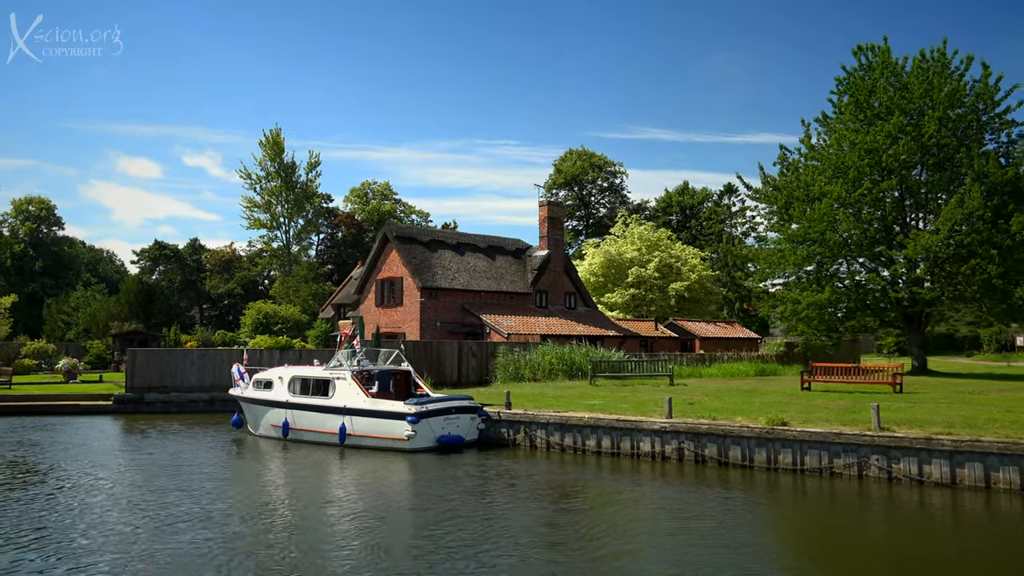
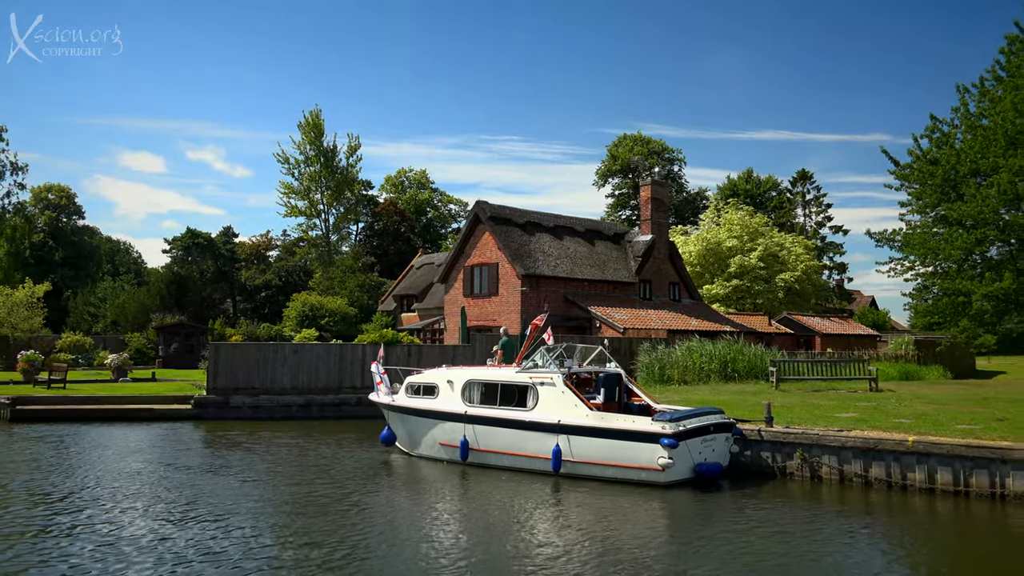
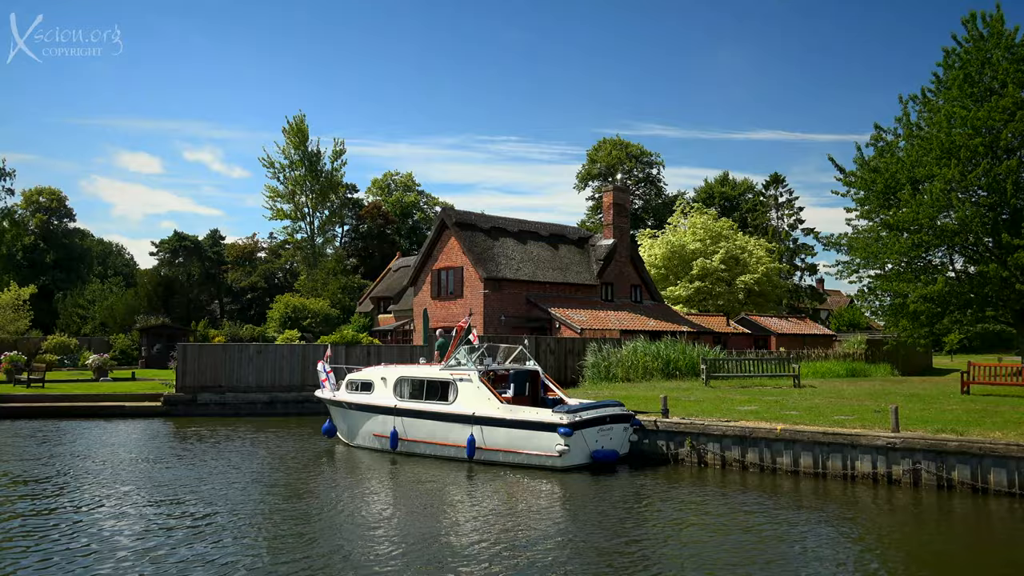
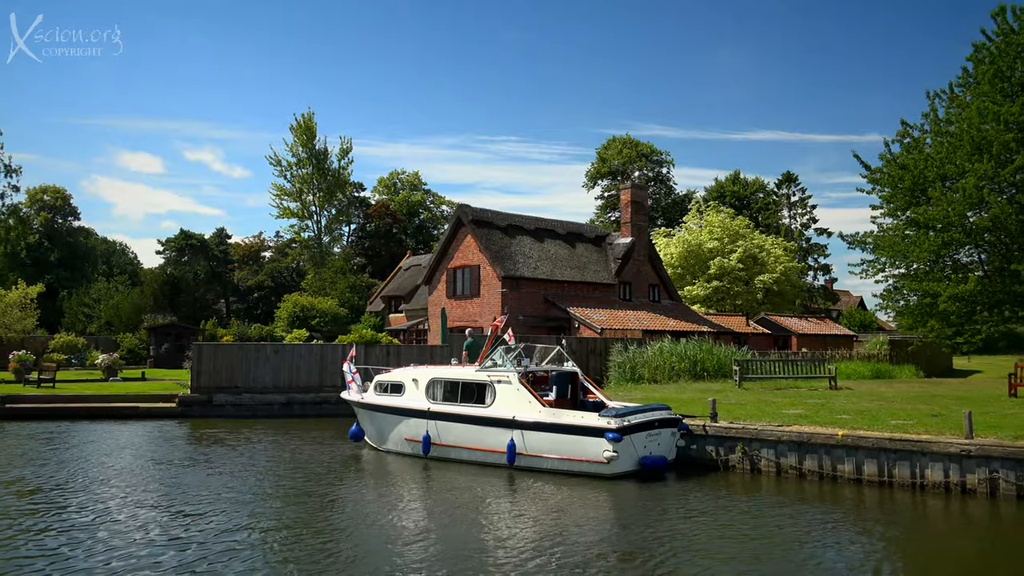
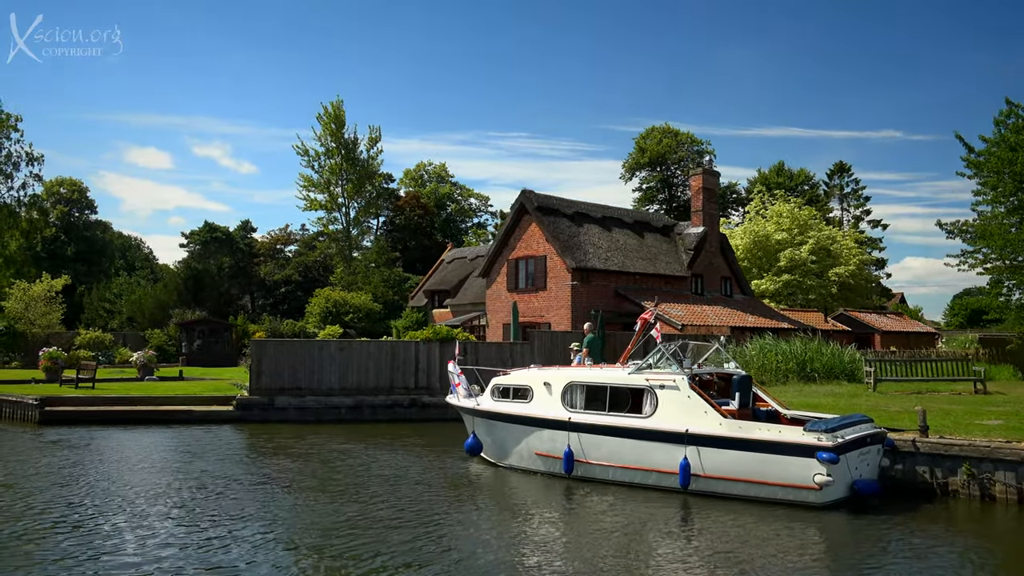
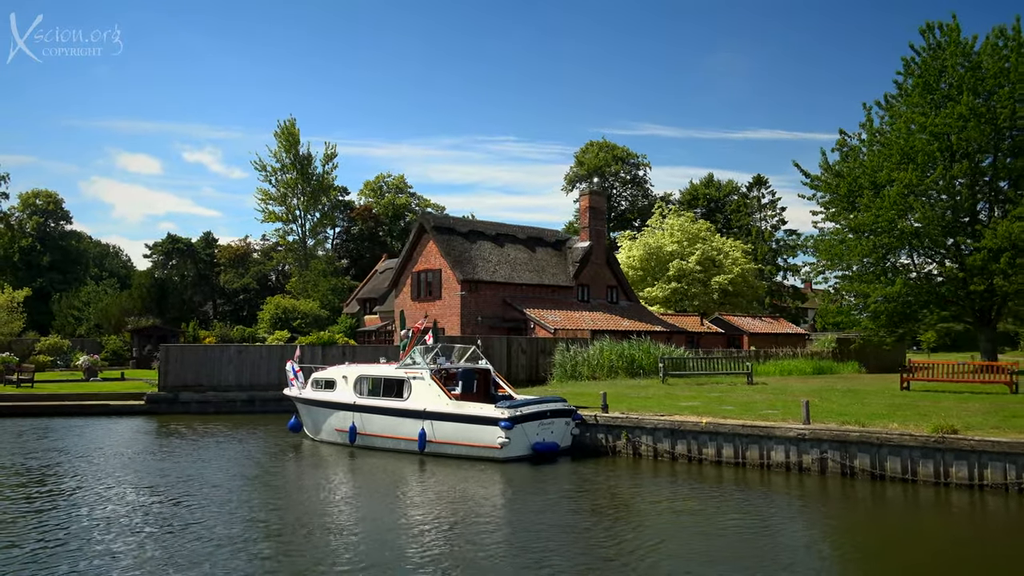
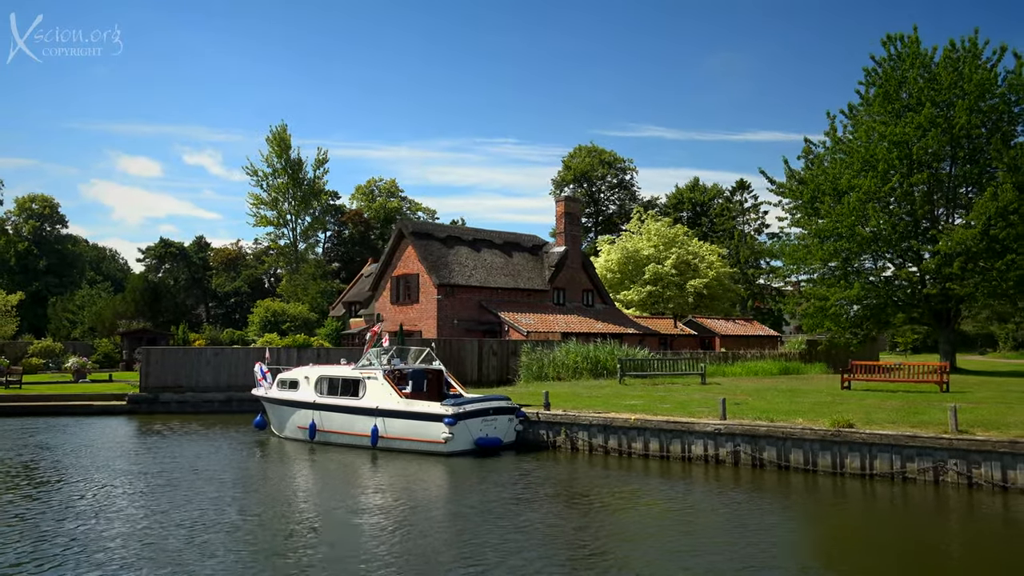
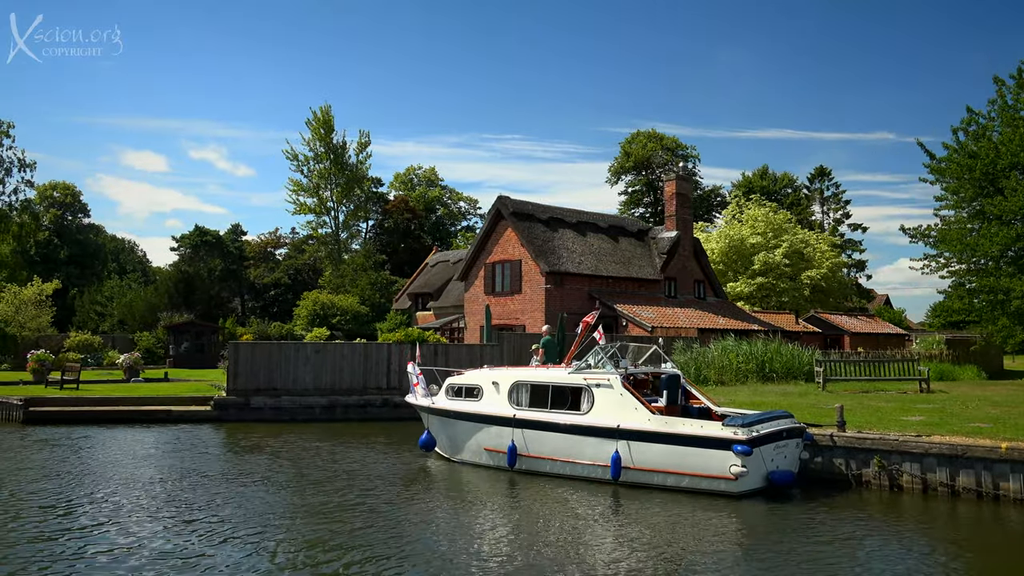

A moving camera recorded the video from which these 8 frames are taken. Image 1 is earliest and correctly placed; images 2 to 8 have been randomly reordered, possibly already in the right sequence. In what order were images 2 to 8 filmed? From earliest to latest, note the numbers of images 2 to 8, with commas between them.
7, 6, 3, 4, 2, 8, 5
